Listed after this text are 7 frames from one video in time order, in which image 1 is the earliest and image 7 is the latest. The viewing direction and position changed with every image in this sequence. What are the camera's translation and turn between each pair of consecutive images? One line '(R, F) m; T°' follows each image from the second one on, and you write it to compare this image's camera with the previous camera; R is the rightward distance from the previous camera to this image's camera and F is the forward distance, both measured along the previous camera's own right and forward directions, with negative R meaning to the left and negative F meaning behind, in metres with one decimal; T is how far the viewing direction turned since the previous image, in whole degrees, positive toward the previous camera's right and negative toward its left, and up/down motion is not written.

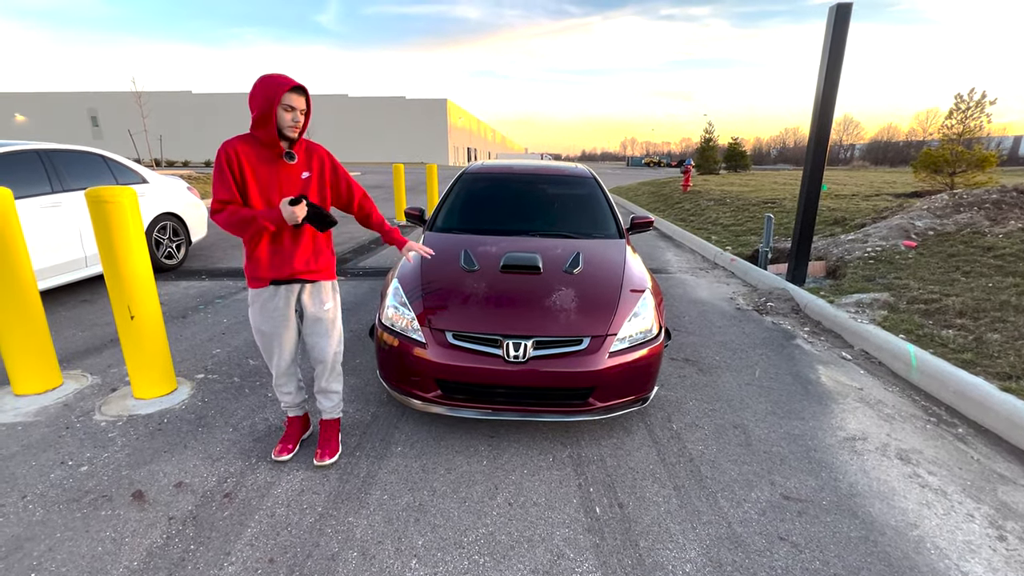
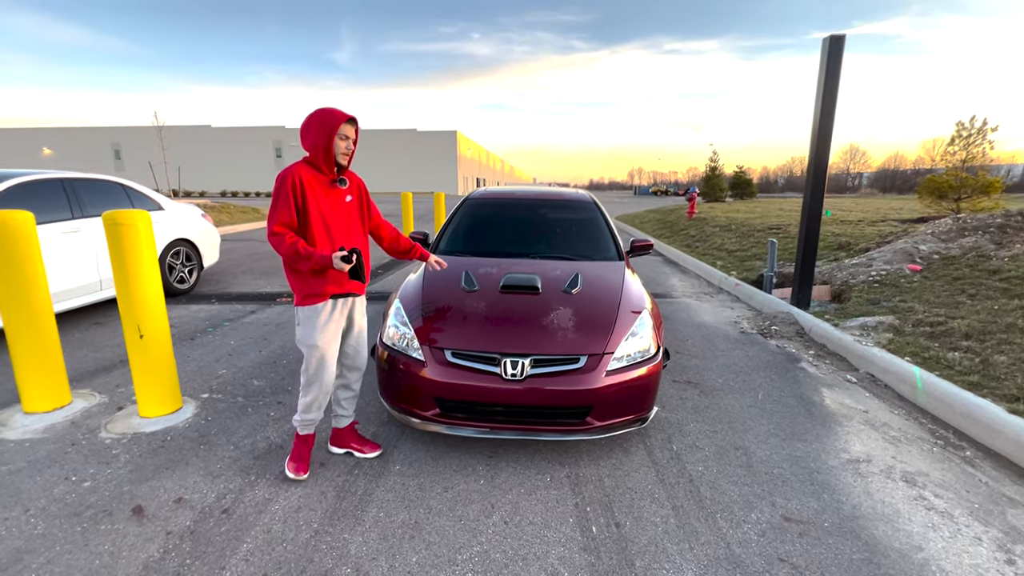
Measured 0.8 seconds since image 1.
(+0.1, 0.0) m; -1°
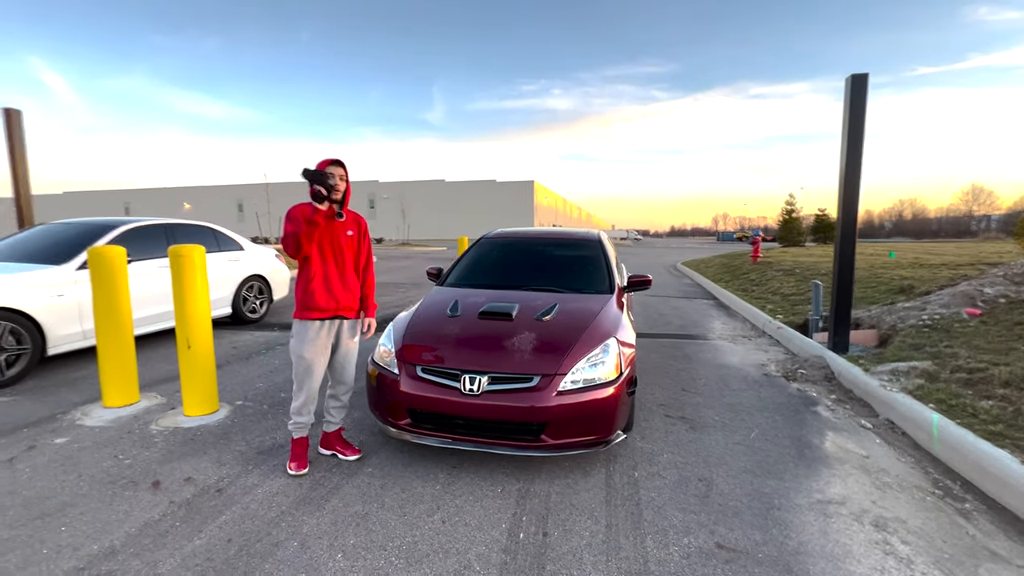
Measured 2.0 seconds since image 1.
(+0.7, -0.2) m; -10°
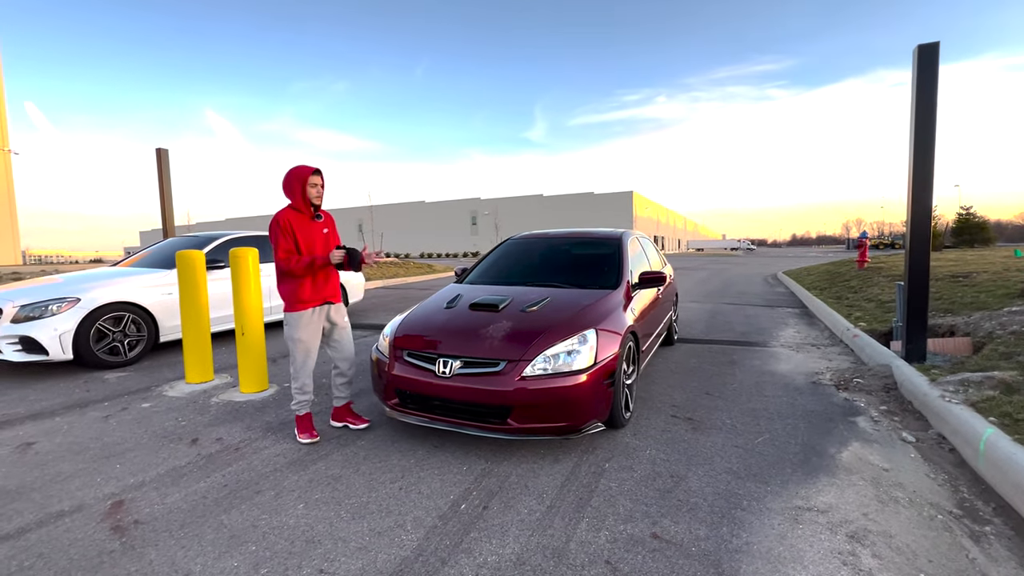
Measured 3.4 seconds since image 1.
(+0.8, -0.1) m; -12°
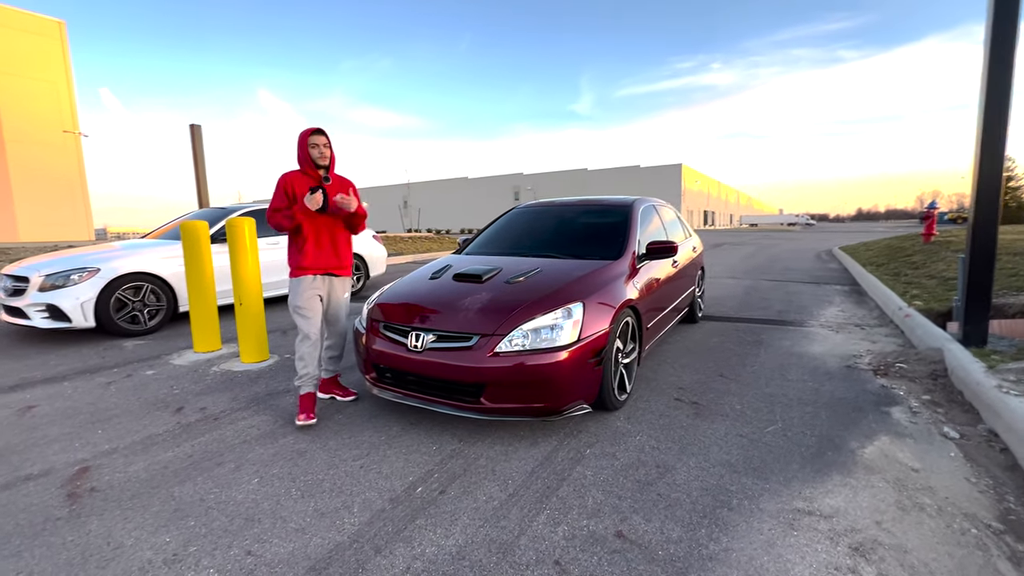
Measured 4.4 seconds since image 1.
(+0.4, +0.3) m; -5°
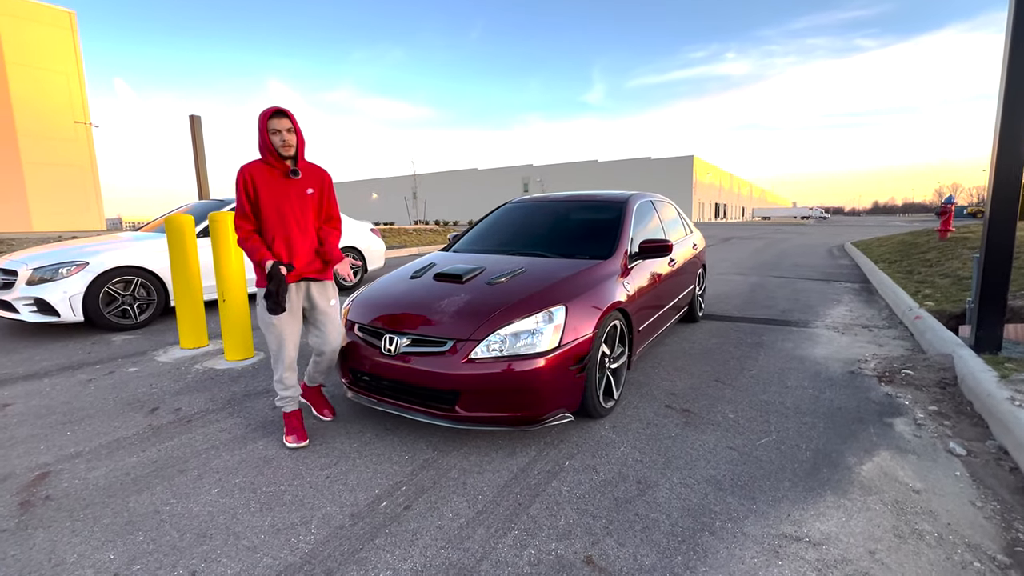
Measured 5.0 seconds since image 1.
(+0.2, +0.2) m; -1°
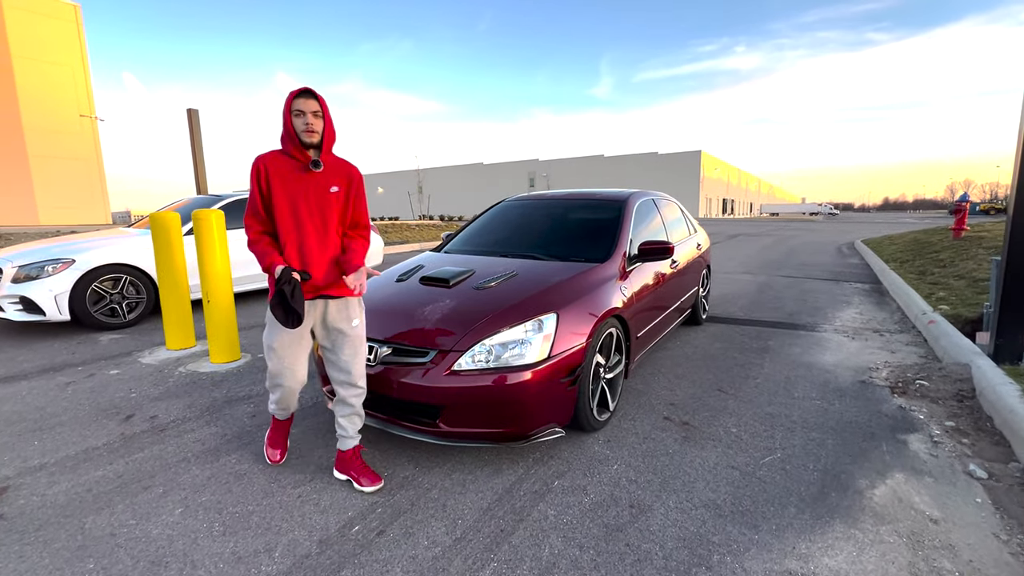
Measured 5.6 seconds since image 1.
(+0.1, +0.2) m; -1°
